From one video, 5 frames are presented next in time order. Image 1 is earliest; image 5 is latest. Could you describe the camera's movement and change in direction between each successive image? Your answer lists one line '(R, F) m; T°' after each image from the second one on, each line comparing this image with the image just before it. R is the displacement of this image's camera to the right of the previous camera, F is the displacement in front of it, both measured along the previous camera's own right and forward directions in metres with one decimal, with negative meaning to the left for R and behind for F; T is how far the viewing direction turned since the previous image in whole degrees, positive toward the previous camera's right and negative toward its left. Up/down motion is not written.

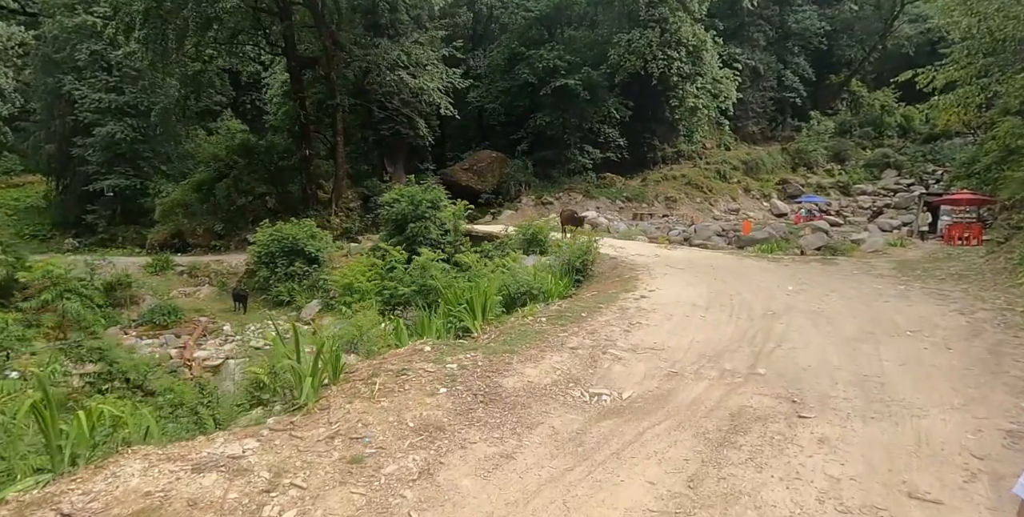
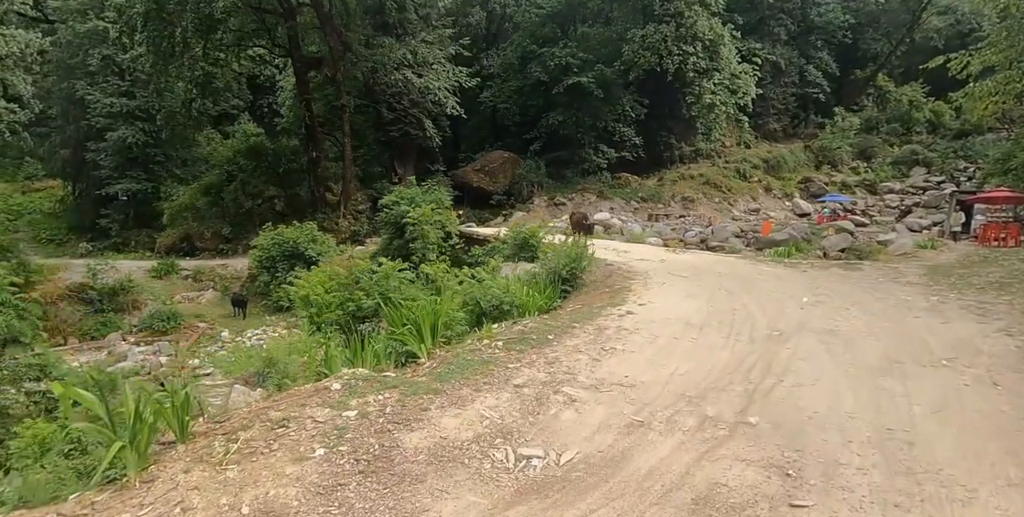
(+0.5, +0.8) m; -2°
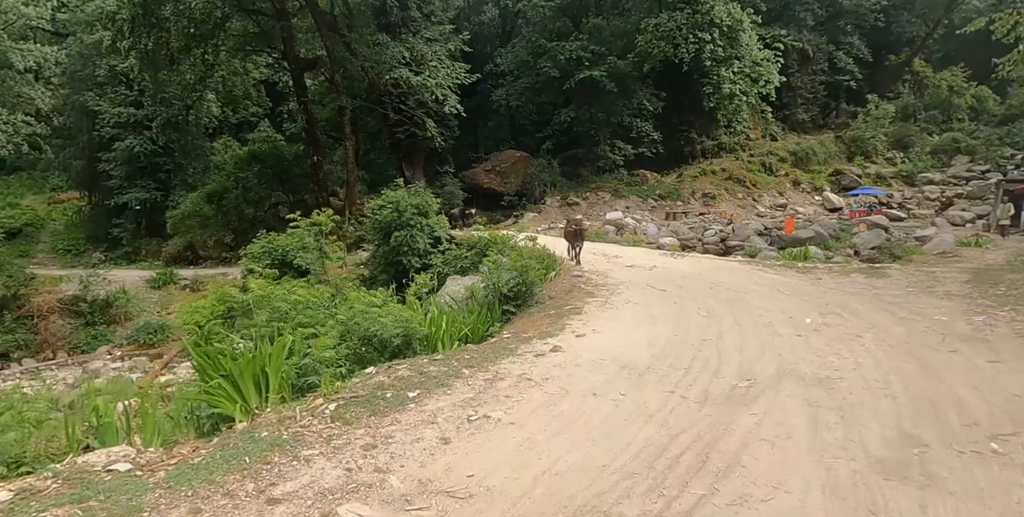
(+1.0, +1.4) m; -3°
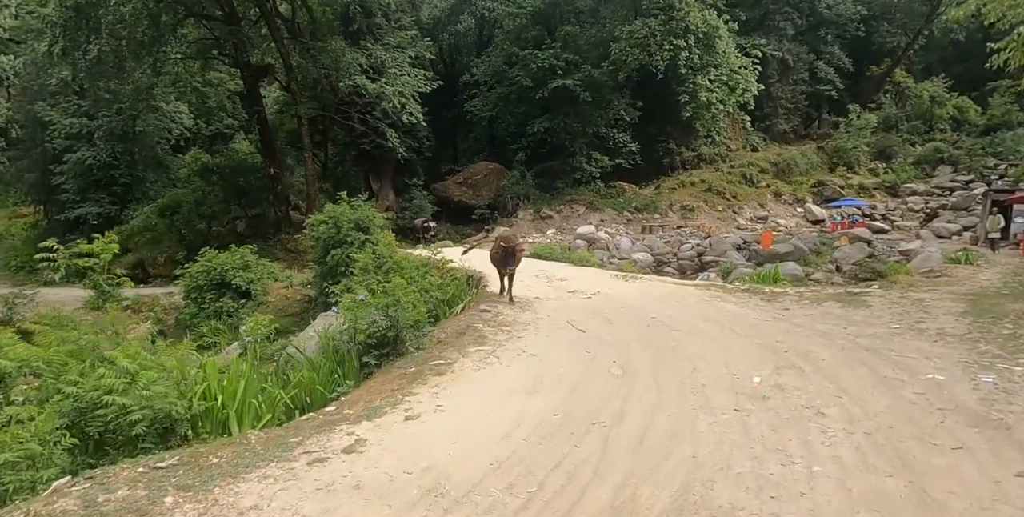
(+0.9, +1.4) m; +1°
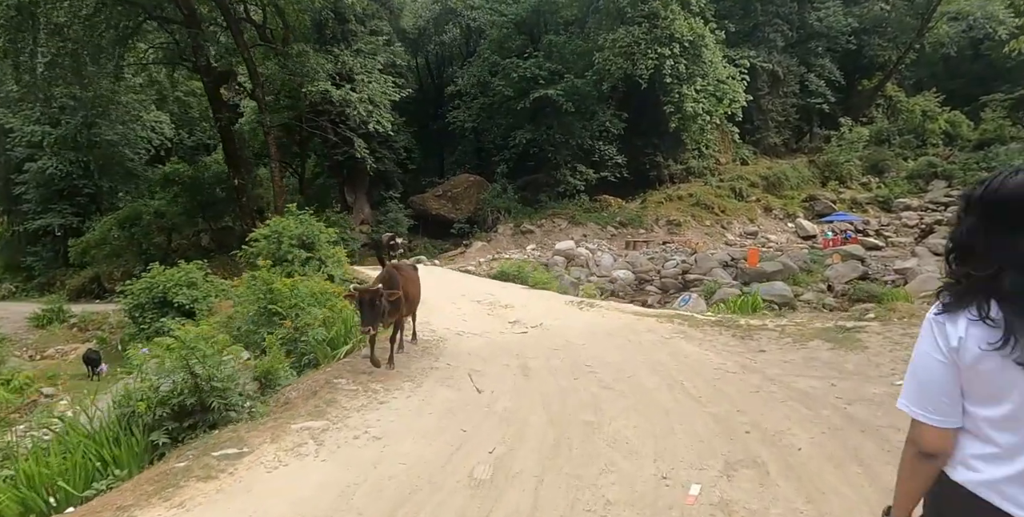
(+0.7, +1.3) m; 0°
